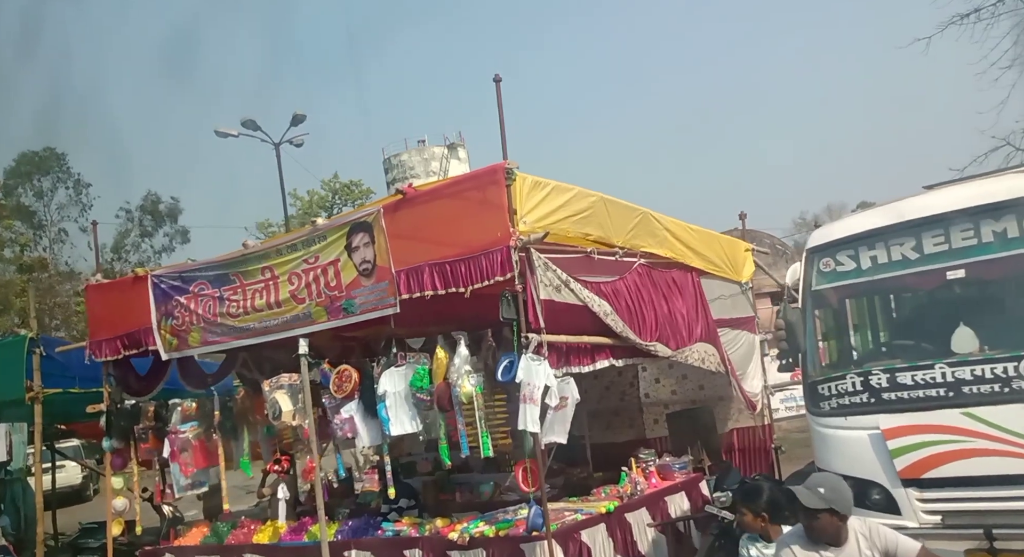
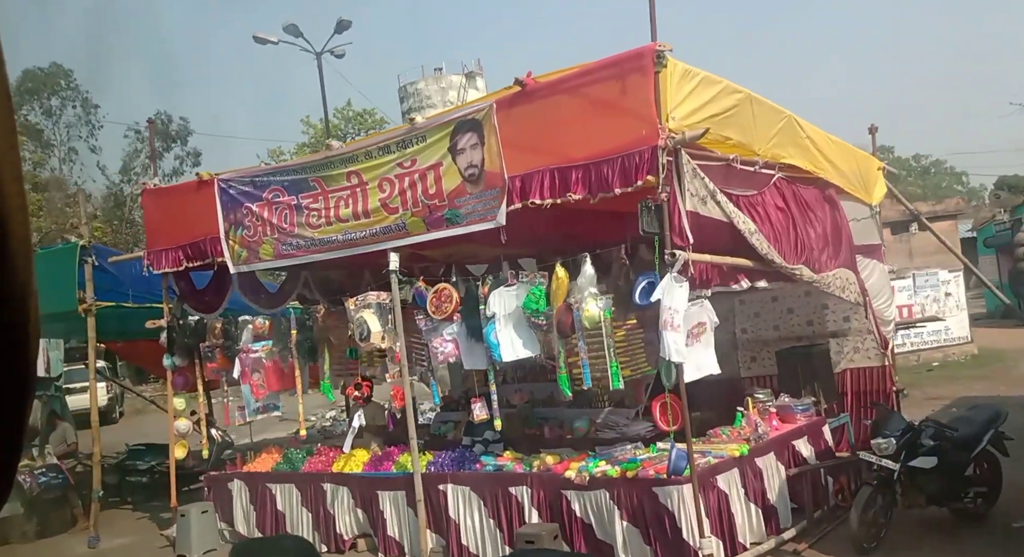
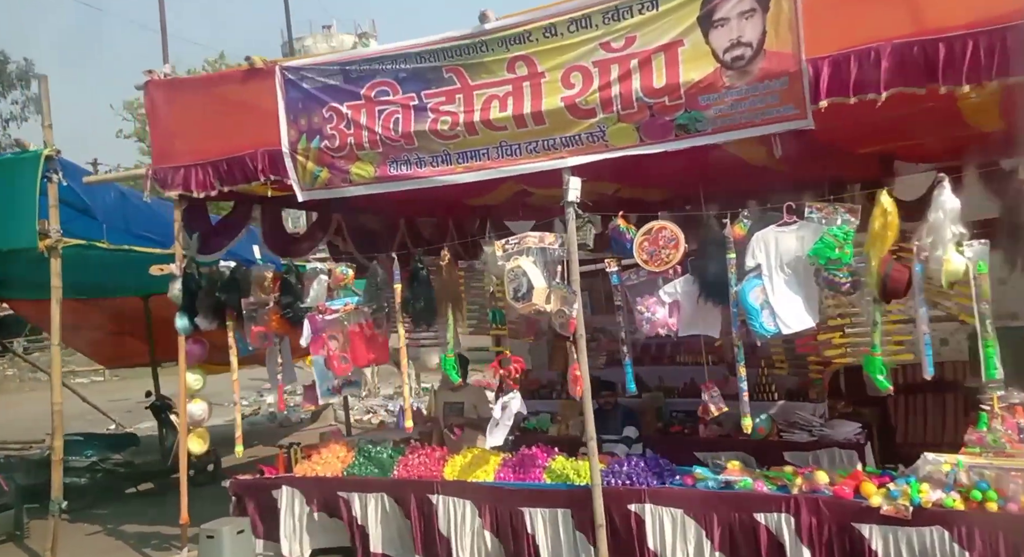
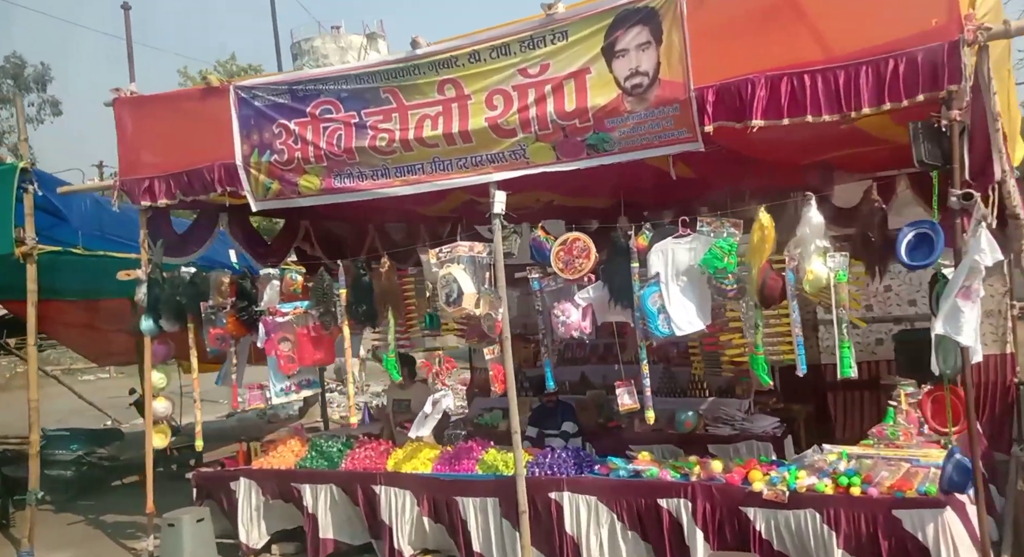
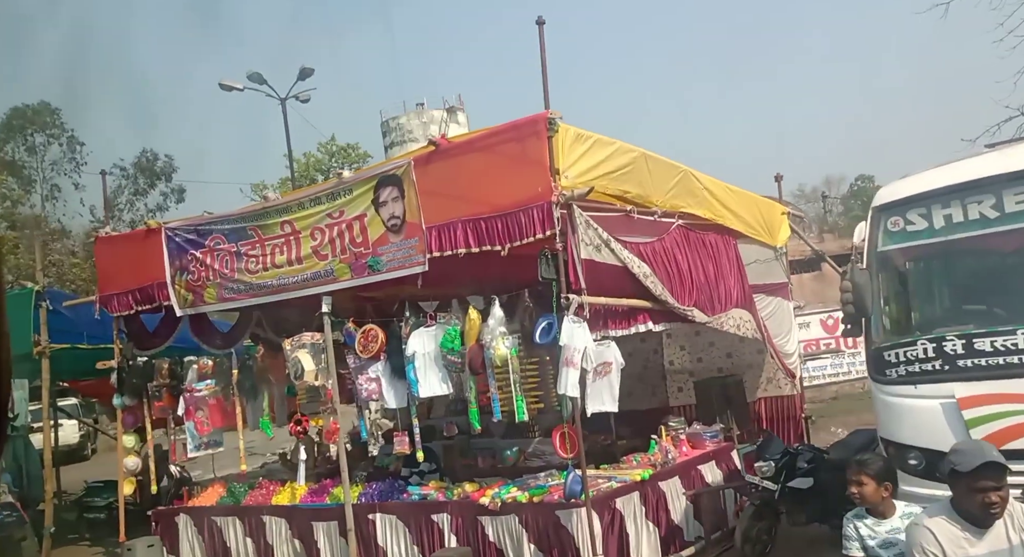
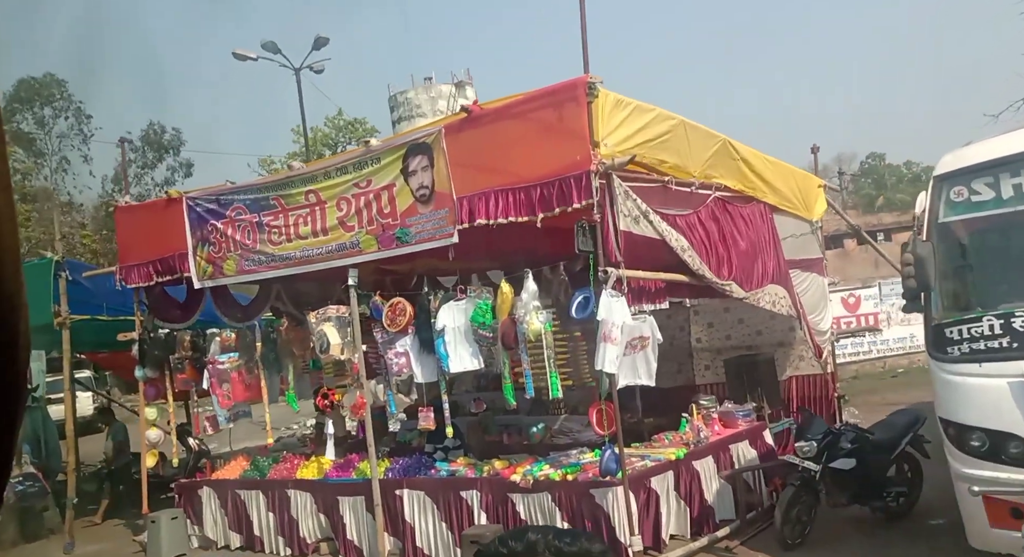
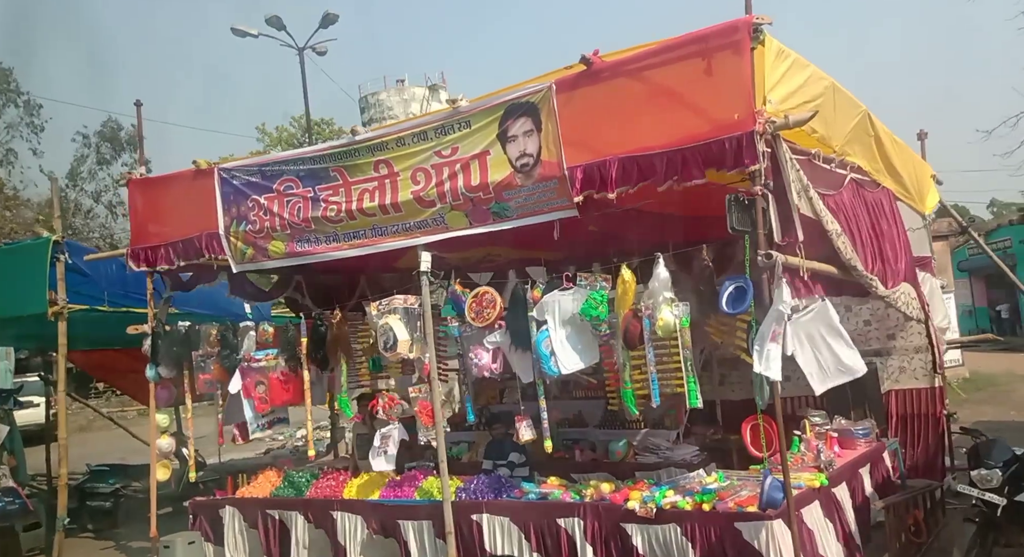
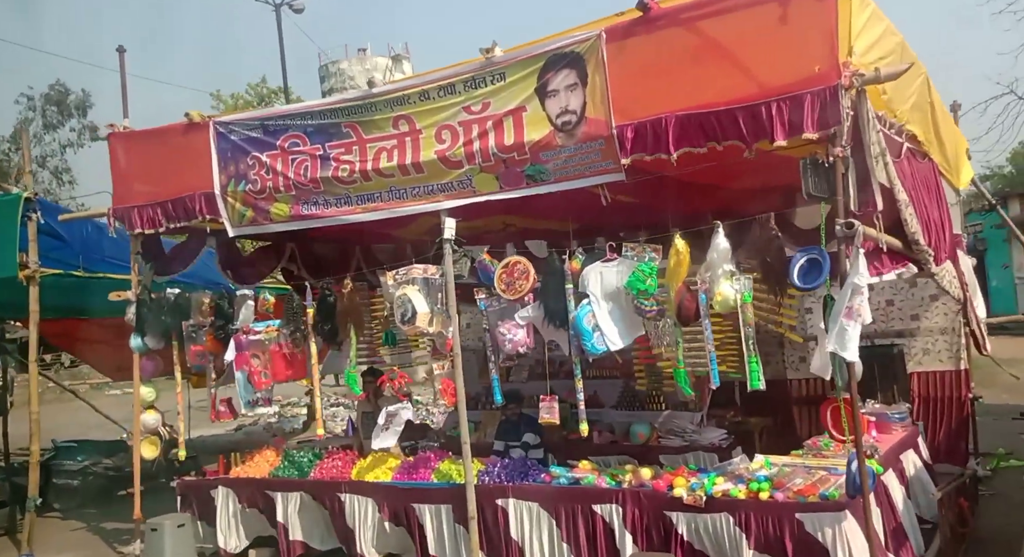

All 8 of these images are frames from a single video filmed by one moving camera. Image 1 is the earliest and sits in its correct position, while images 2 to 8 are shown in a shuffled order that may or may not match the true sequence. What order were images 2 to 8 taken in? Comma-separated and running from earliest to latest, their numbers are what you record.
5, 6, 2, 7, 8, 4, 3
